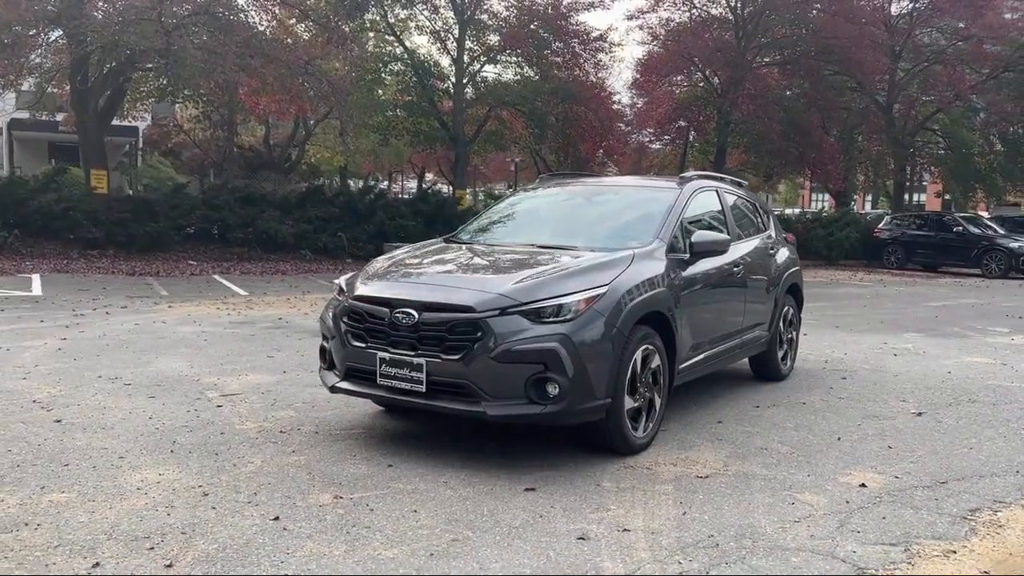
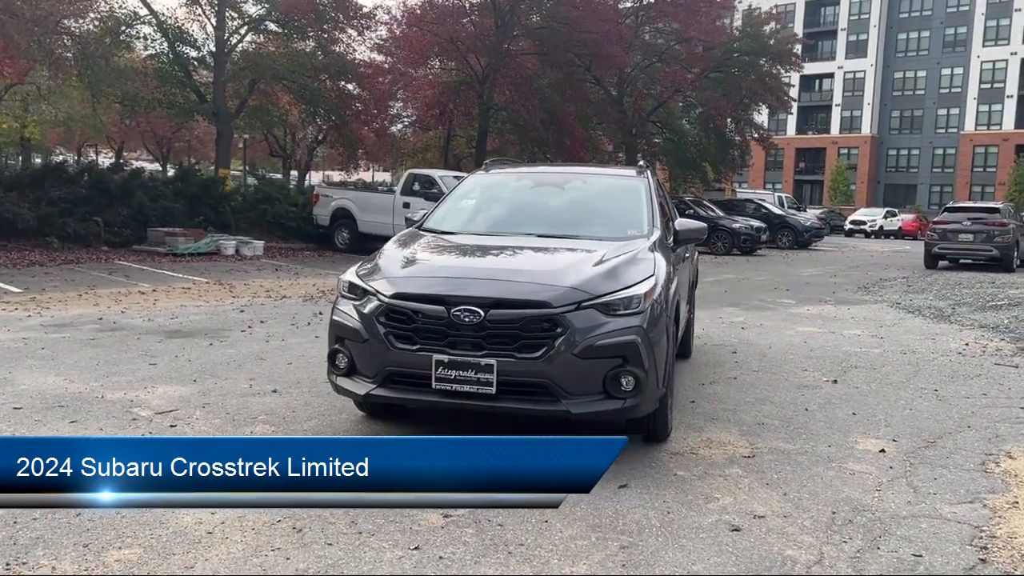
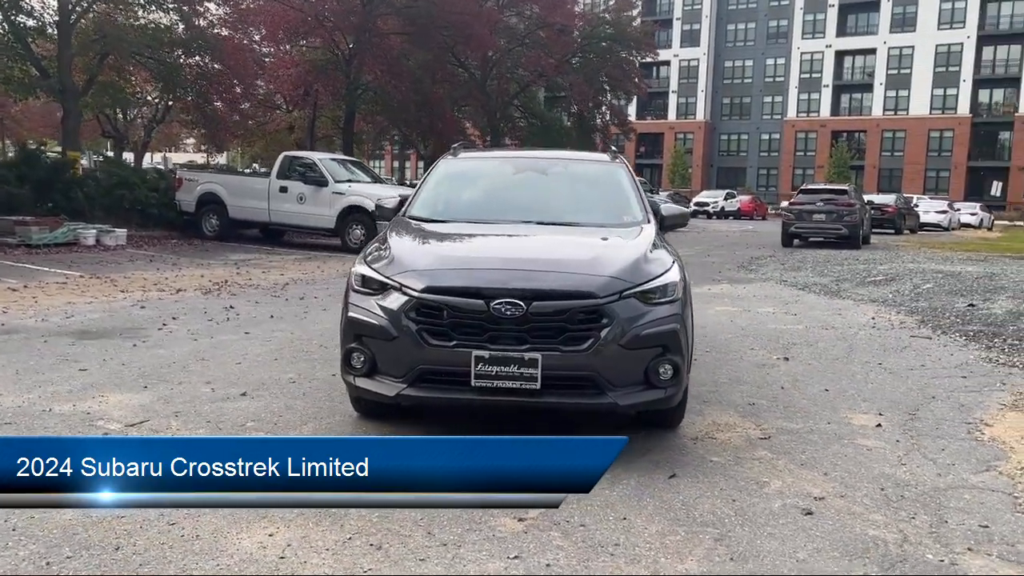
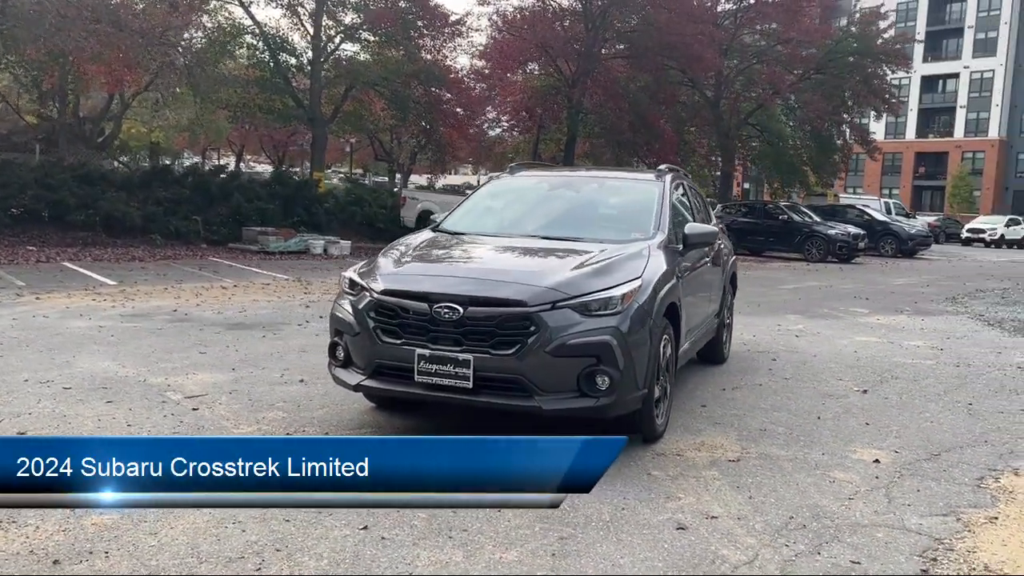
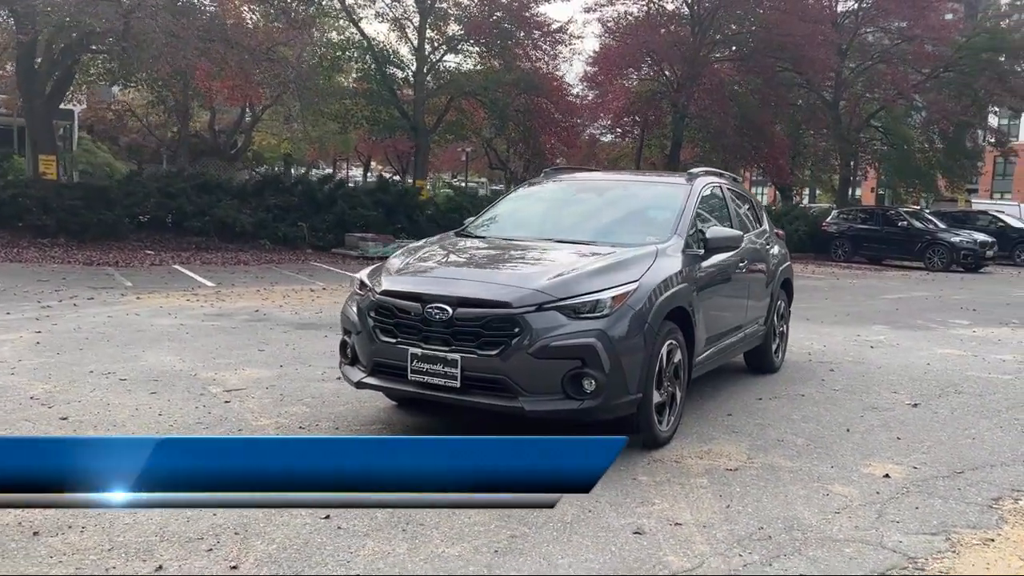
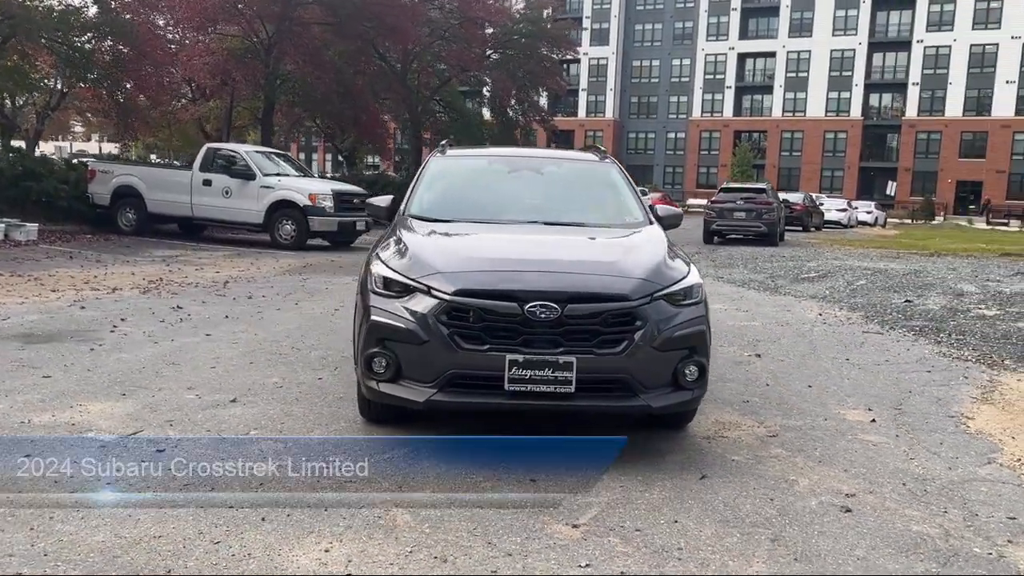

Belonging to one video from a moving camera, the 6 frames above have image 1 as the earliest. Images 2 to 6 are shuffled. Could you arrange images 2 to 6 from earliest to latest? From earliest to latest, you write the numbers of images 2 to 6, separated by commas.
5, 4, 2, 3, 6
